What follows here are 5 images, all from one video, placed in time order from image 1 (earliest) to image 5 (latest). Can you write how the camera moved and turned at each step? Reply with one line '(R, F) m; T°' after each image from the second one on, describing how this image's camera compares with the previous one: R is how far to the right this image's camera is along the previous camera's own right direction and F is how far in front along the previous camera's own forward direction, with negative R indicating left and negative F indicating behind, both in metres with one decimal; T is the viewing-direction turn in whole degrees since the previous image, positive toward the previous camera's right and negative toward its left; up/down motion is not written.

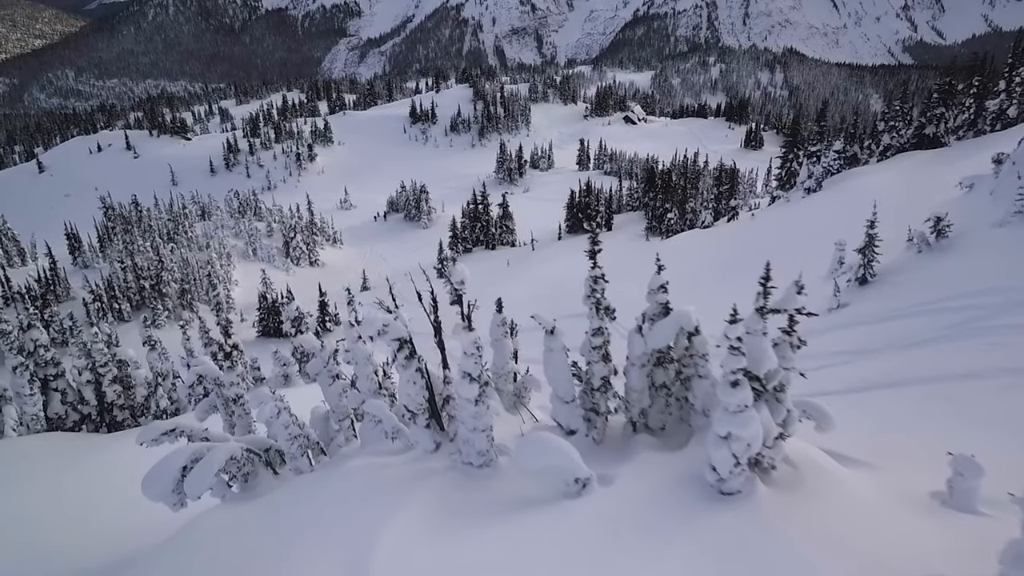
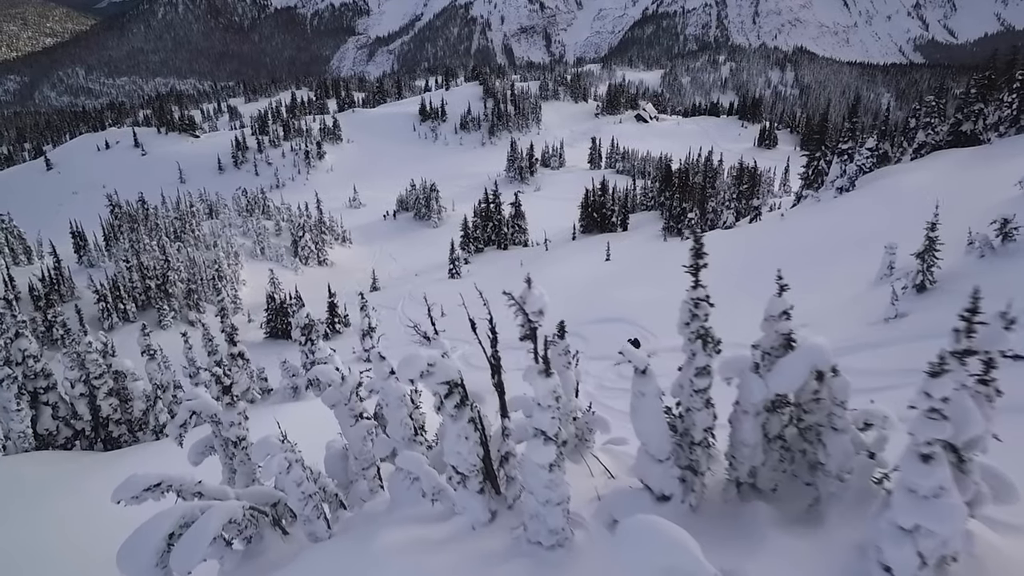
(-0.8, +1.7) m; -1°
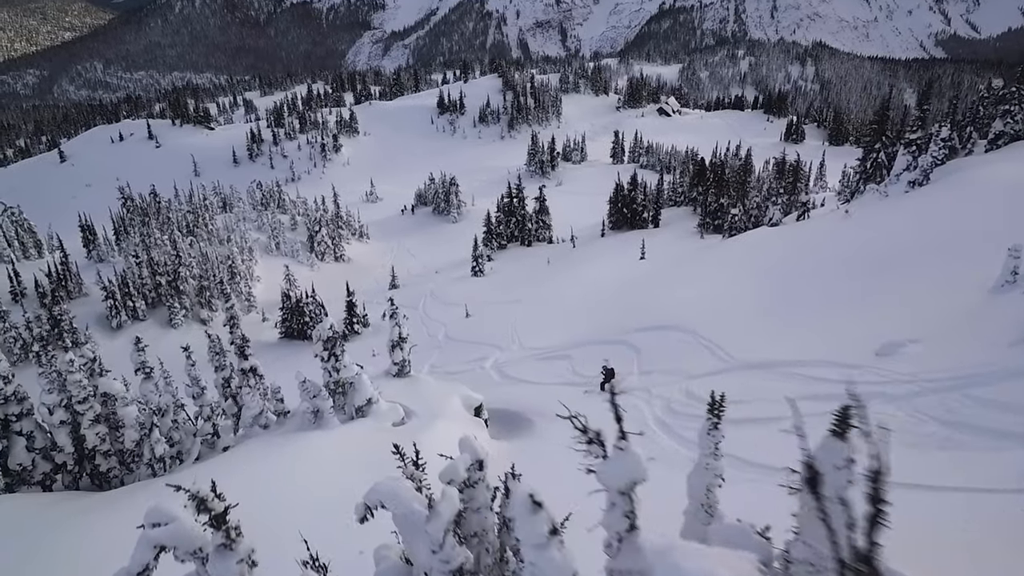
(-1.7, +3.3) m; -1°
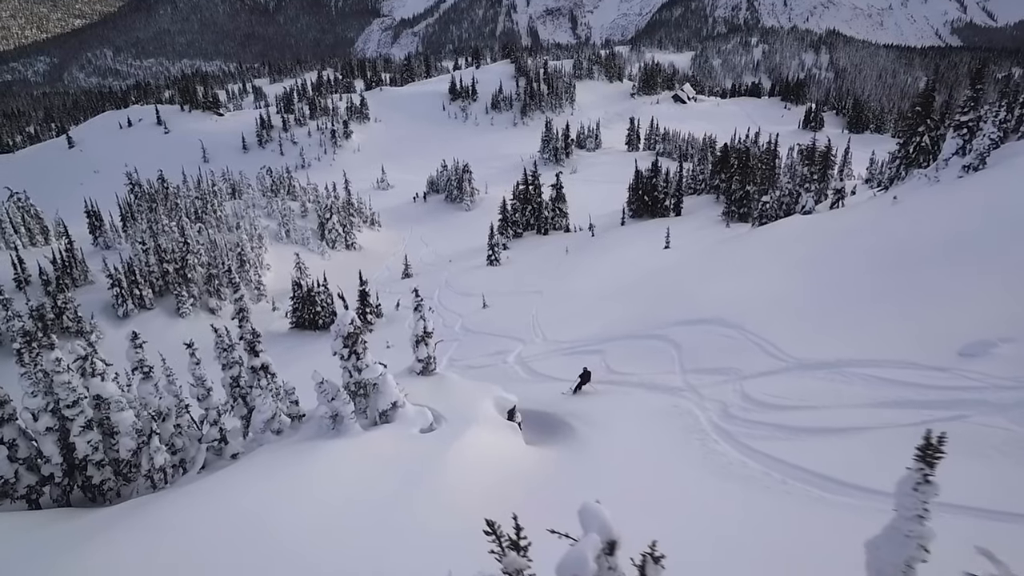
(-1.1, +2.0) m; -1°
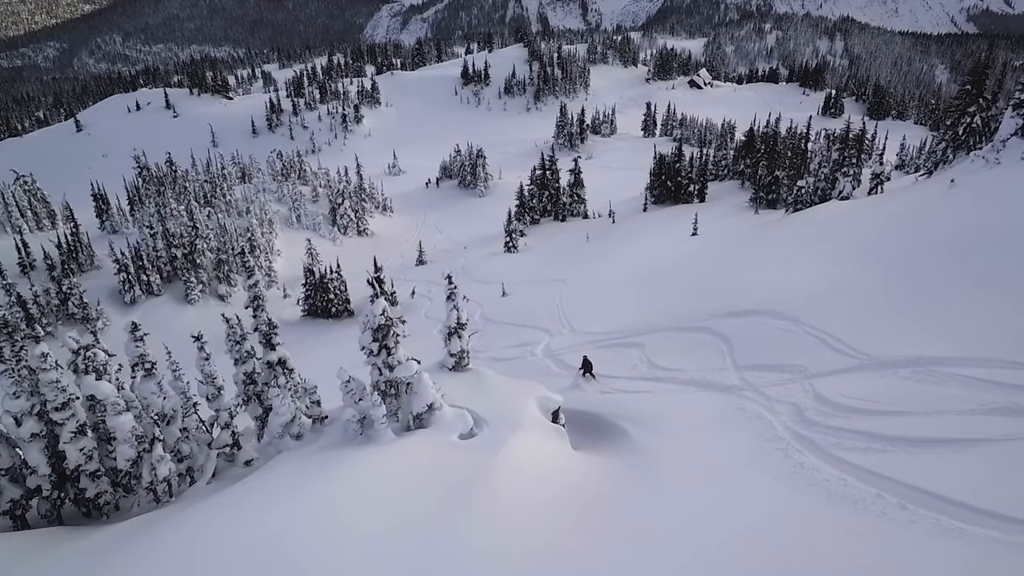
(-1.2, +2.0) m; -1°
